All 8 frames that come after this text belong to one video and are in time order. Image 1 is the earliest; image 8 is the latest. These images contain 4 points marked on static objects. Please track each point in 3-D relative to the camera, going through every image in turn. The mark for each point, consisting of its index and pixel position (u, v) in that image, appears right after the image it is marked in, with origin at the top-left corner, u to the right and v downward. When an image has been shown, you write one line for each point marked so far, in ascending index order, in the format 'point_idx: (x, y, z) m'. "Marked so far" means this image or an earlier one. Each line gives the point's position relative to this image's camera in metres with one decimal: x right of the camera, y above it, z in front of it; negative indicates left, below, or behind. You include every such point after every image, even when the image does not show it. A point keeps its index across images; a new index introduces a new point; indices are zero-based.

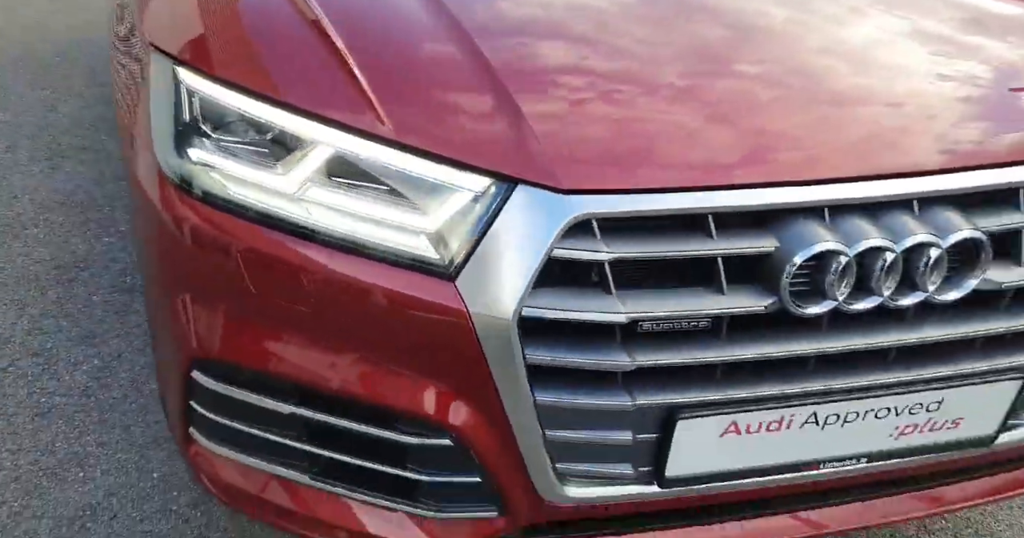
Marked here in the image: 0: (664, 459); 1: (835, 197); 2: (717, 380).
0: (+0.2, -0.3, +1.3) m
1: (+0.5, +0.1, +1.3) m
2: (+0.3, -0.2, +1.3) m
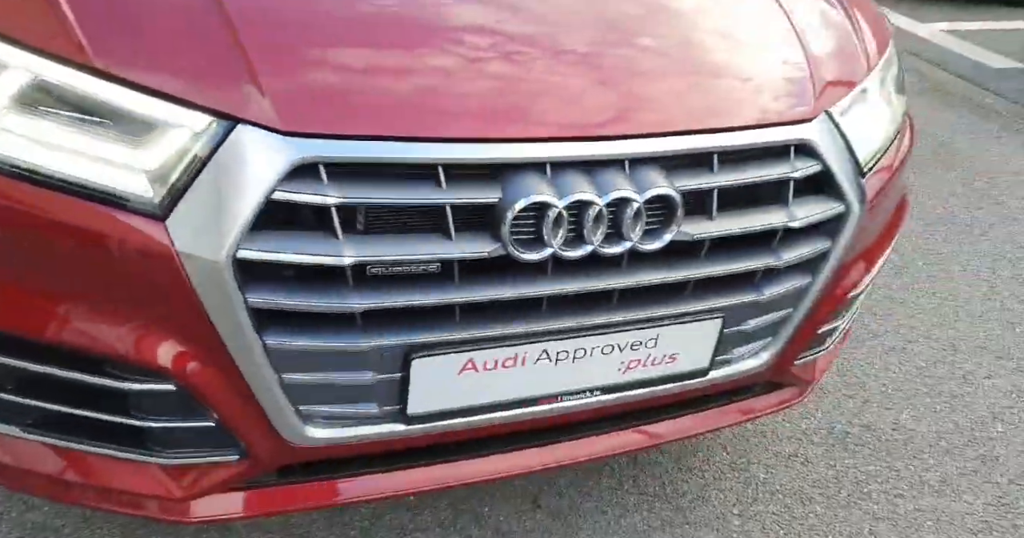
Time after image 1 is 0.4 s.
0: (-0.2, -0.2, +1.3) m
1: (+0.1, +0.2, +1.3) m
2: (-0.1, -0.1, +1.3) m
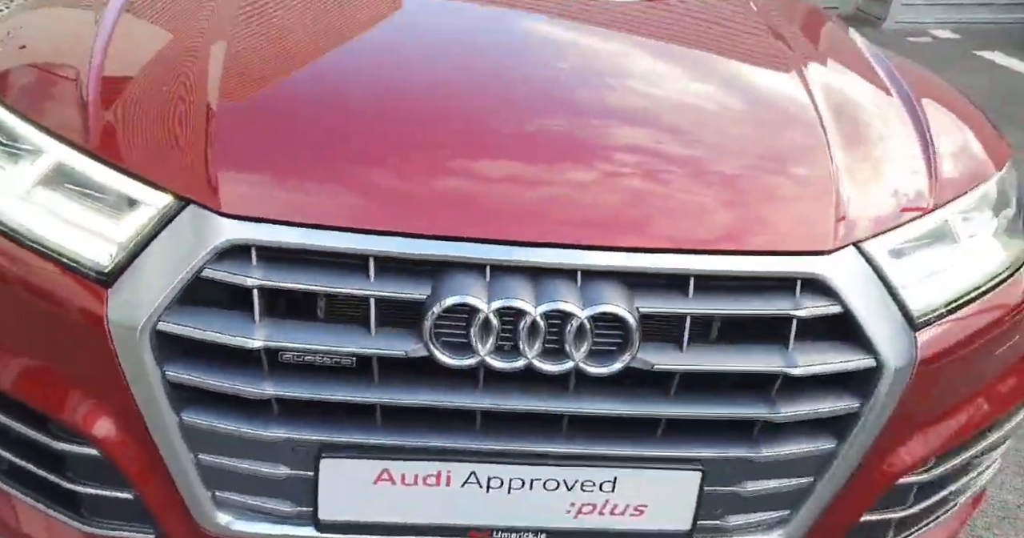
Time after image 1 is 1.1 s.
0: (-0.3, -0.3, +1.3) m
1: (0.0, 0.0, +1.2) m
2: (-0.2, -0.2, +1.2) m
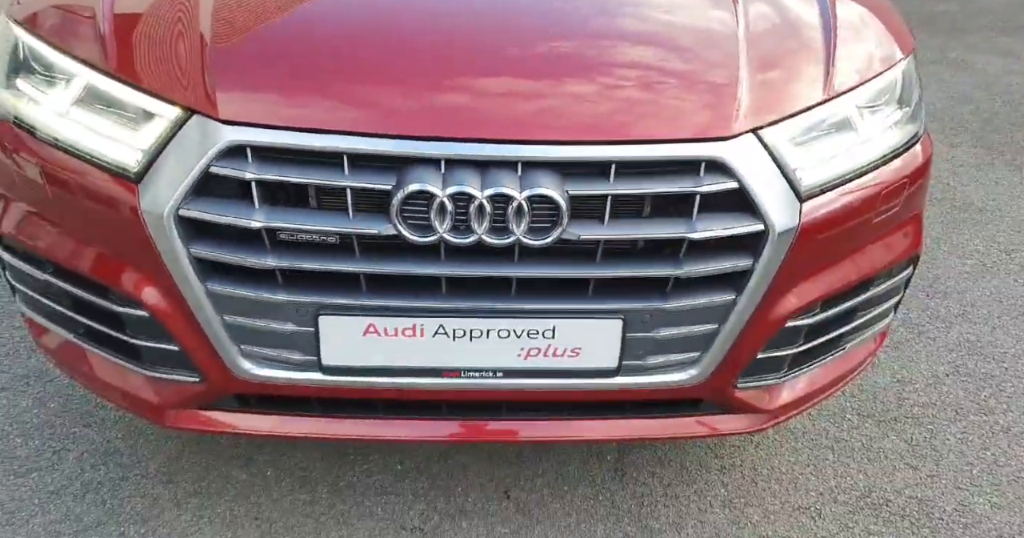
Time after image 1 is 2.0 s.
0: (-0.4, -0.2, +1.6) m
1: (-0.1, +0.2, +1.5) m
2: (-0.3, 0.0, +1.6) m
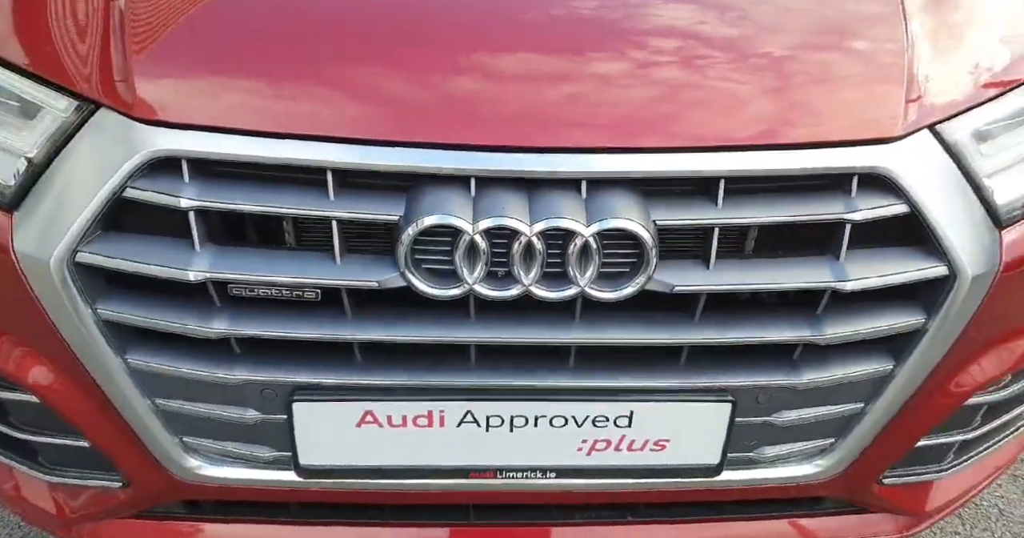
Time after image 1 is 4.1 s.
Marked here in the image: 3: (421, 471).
0: (-0.3, -0.2, +1.1) m
1: (0.0, +0.1, +1.0) m
2: (-0.2, -0.1, +1.1) m
3: (-0.1, -0.3, +1.1) m
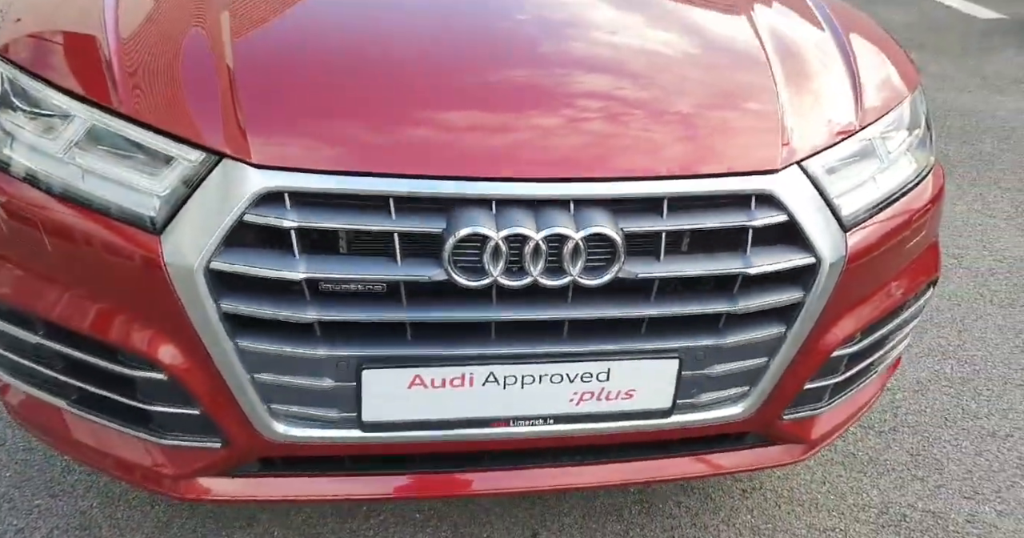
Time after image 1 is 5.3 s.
0: (-0.3, -0.2, +1.5) m
1: (0.0, +0.1, +1.4) m
2: (-0.2, -0.1, +1.5) m
3: (-0.1, -0.3, +1.5) m
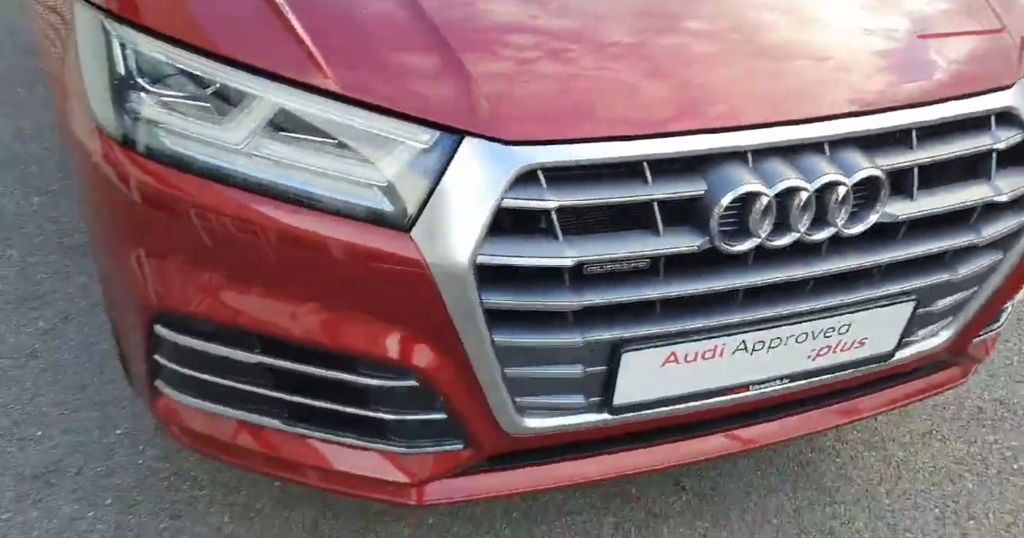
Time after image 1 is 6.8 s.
0: (+0.1, -0.2, +1.2) m
1: (+0.4, +0.2, +1.2) m
2: (+0.2, -0.1, +1.2) m
3: (+0.3, -0.2, +1.3) m
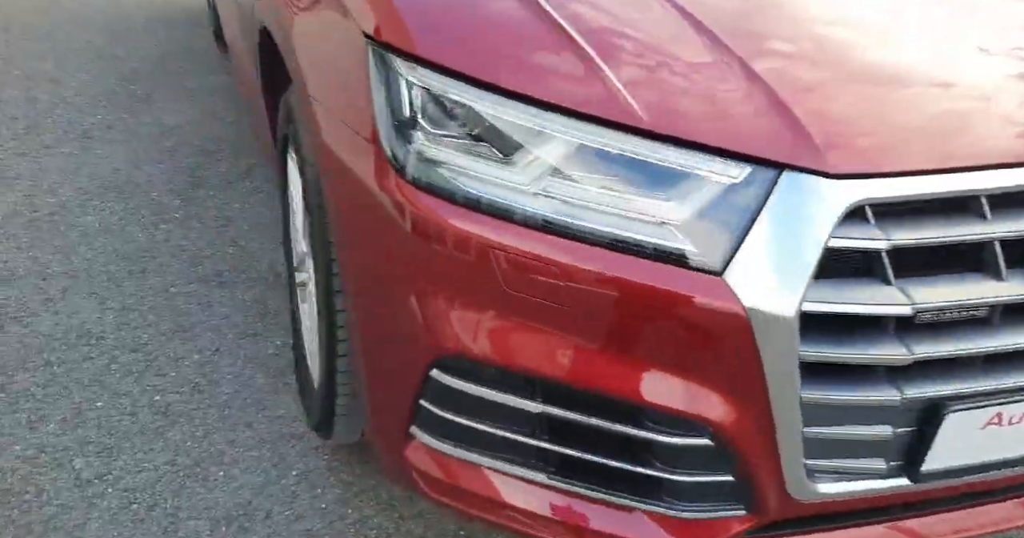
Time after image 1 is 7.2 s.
0: (+0.5, -0.3, +1.1) m
1: (+0.8, +0.1, +1.1) m
2: (+0.6, -0.1, +1.1) m
3: (+0.7, -0.3, +1.2) m
